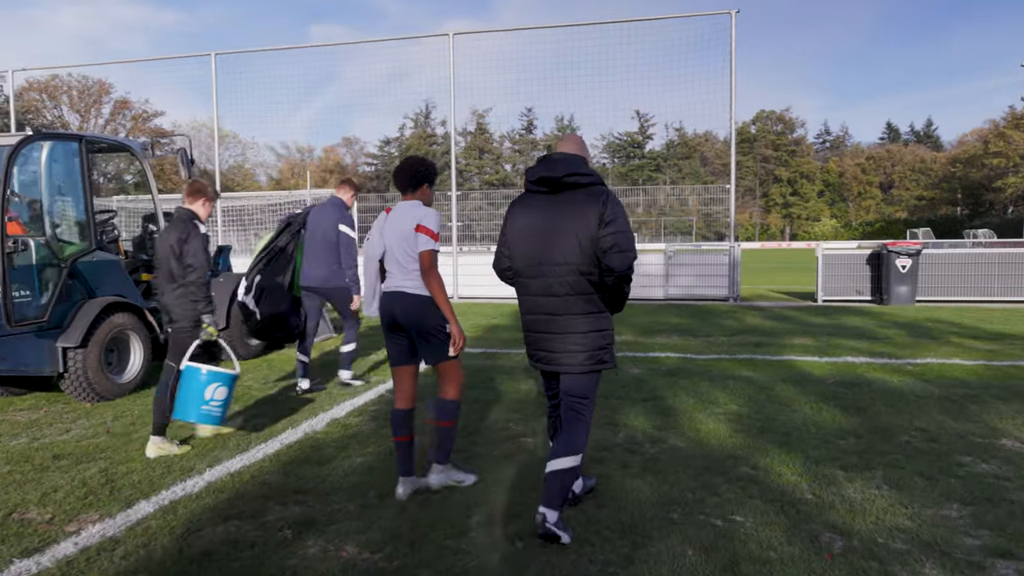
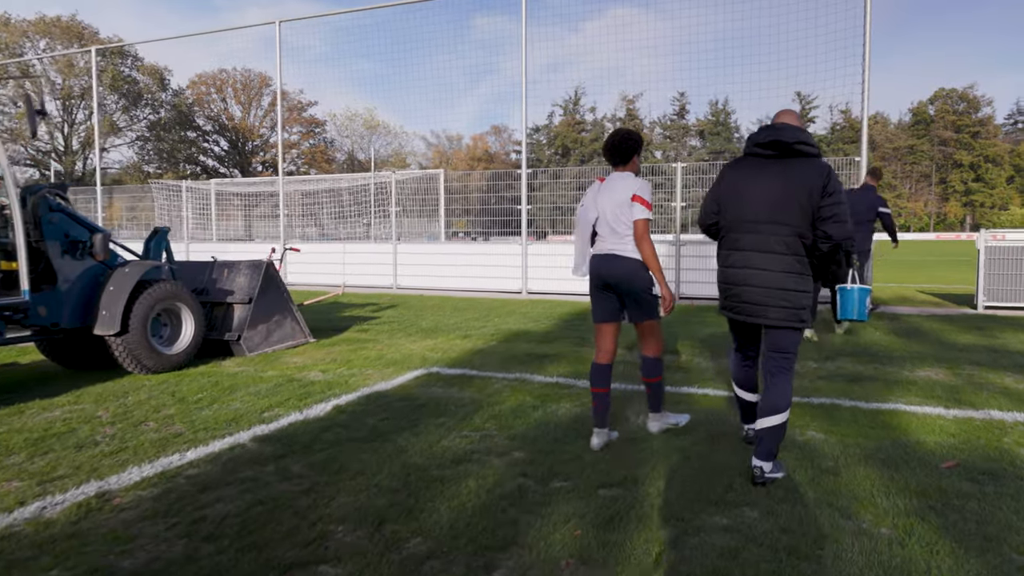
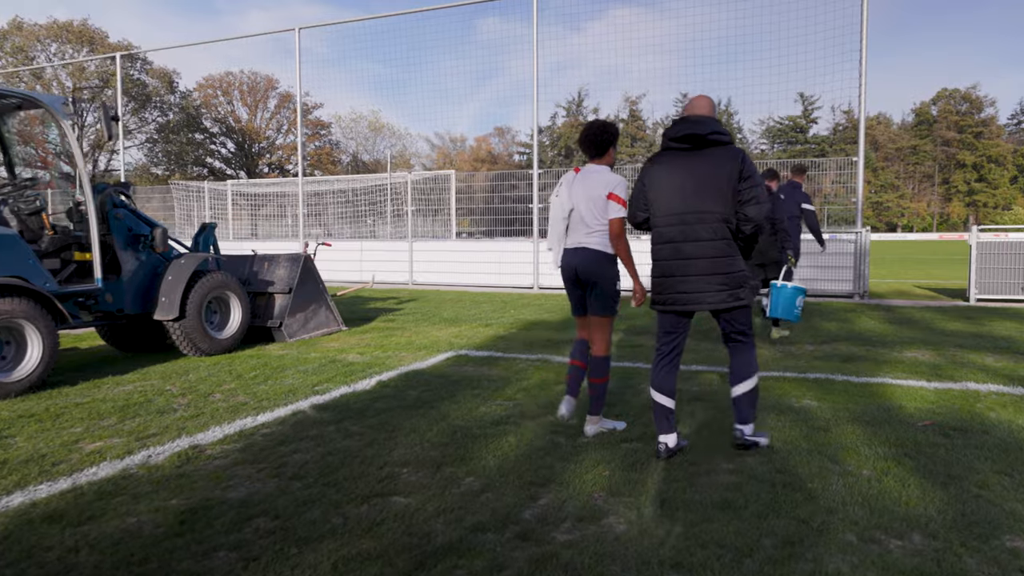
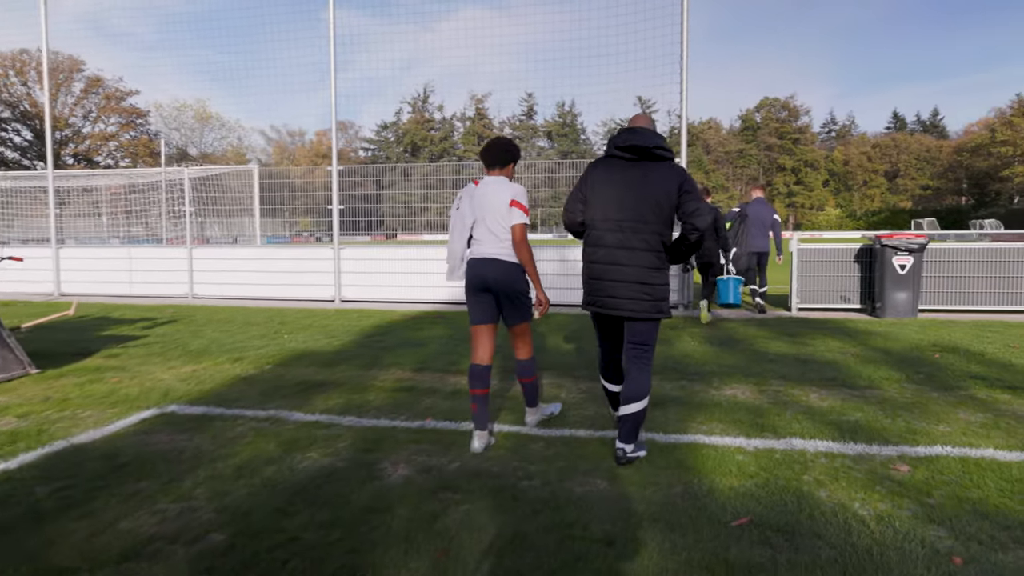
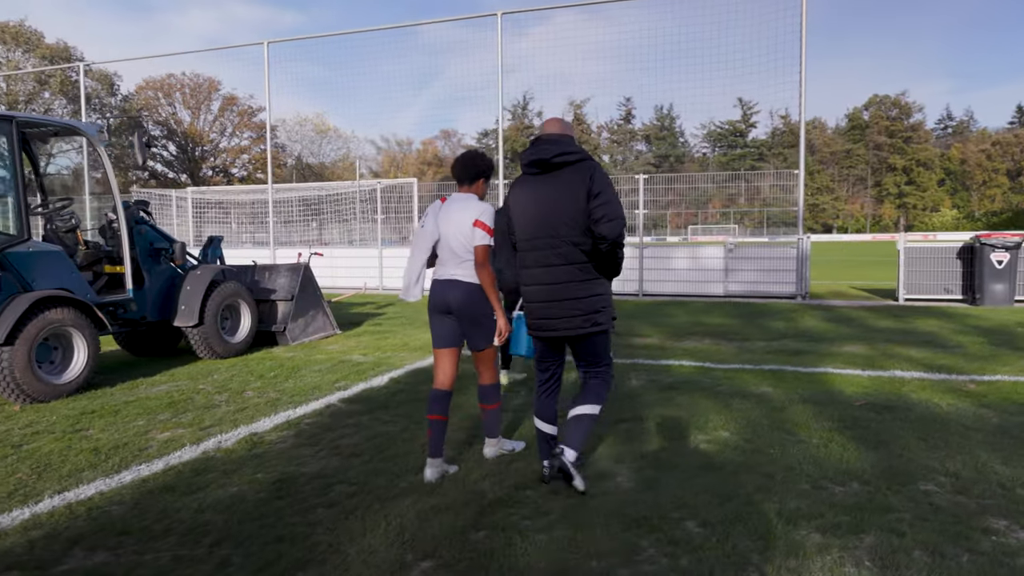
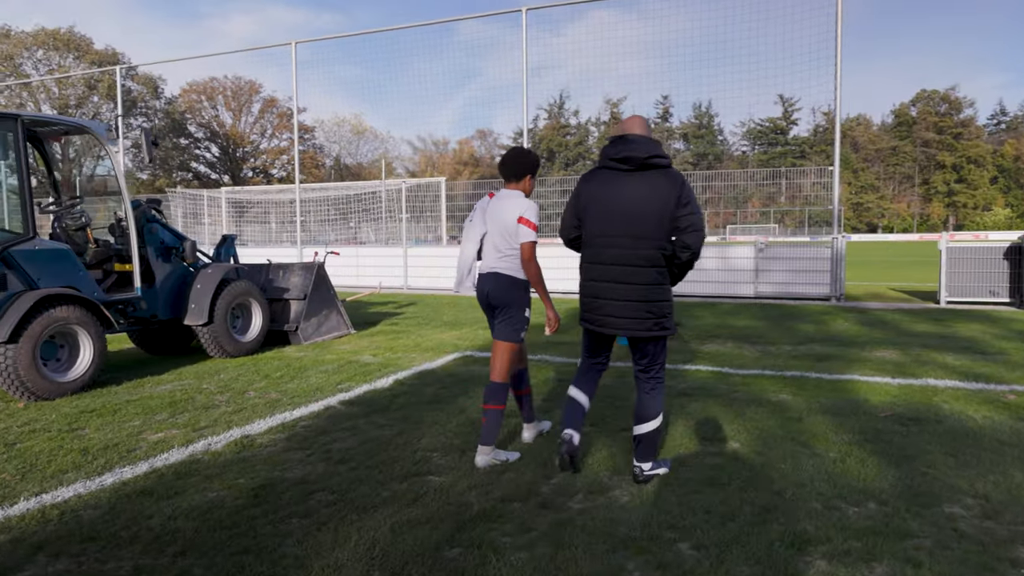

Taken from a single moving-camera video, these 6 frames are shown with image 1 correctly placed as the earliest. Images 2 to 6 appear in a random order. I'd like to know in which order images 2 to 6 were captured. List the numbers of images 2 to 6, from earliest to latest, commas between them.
5, 6, 3, 2, 4
